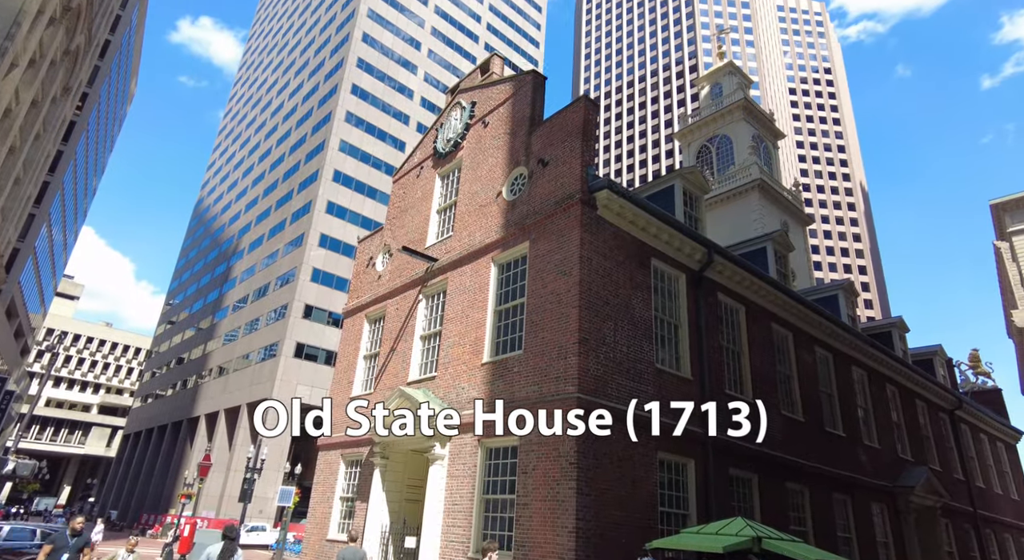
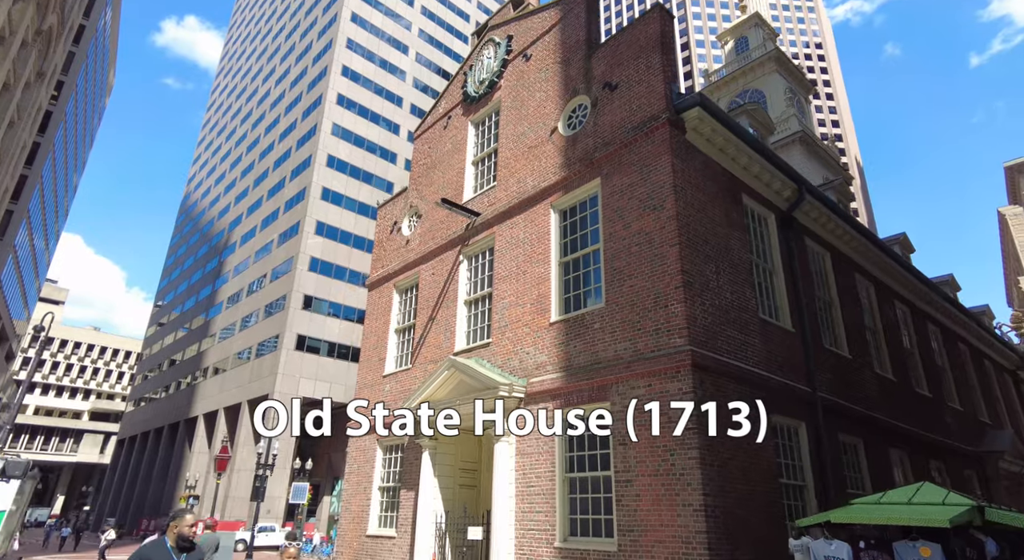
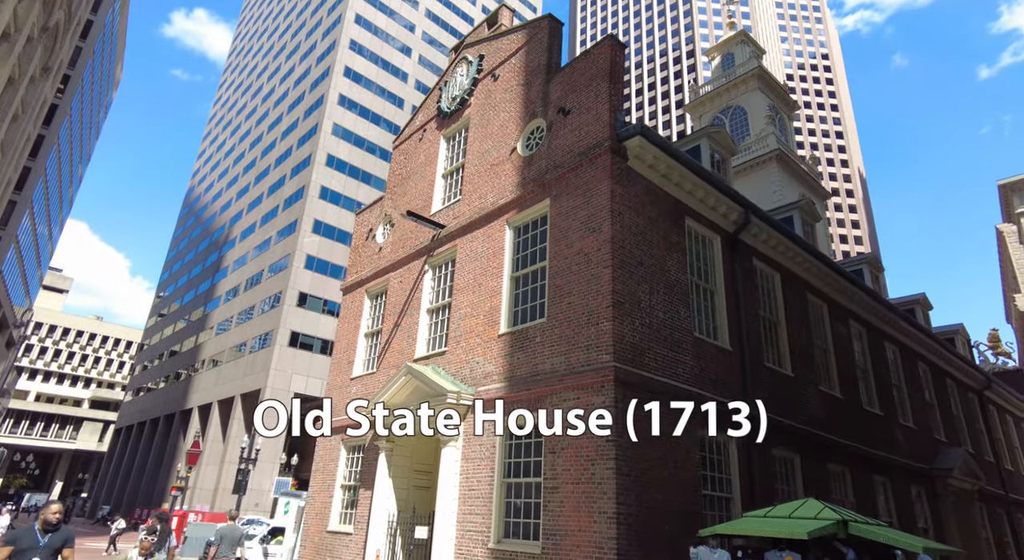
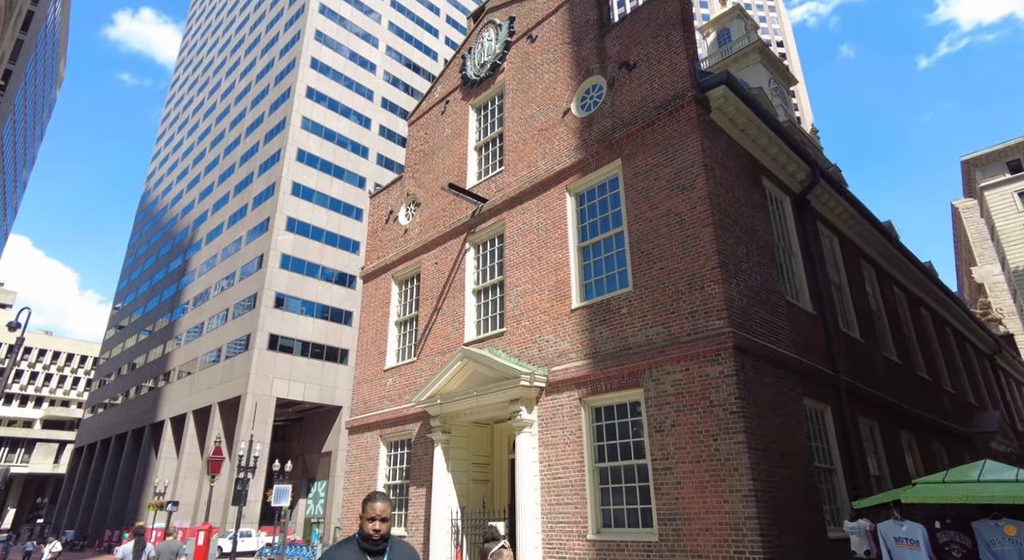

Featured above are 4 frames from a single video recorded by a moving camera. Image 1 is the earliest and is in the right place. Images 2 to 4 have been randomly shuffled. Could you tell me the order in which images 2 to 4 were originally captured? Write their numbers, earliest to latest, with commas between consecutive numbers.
3, 2, 4
